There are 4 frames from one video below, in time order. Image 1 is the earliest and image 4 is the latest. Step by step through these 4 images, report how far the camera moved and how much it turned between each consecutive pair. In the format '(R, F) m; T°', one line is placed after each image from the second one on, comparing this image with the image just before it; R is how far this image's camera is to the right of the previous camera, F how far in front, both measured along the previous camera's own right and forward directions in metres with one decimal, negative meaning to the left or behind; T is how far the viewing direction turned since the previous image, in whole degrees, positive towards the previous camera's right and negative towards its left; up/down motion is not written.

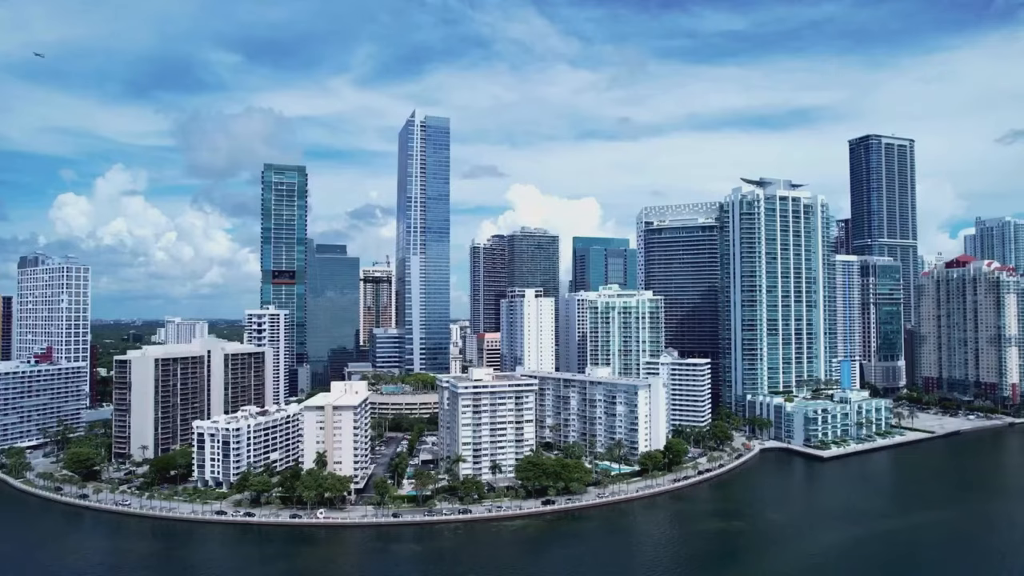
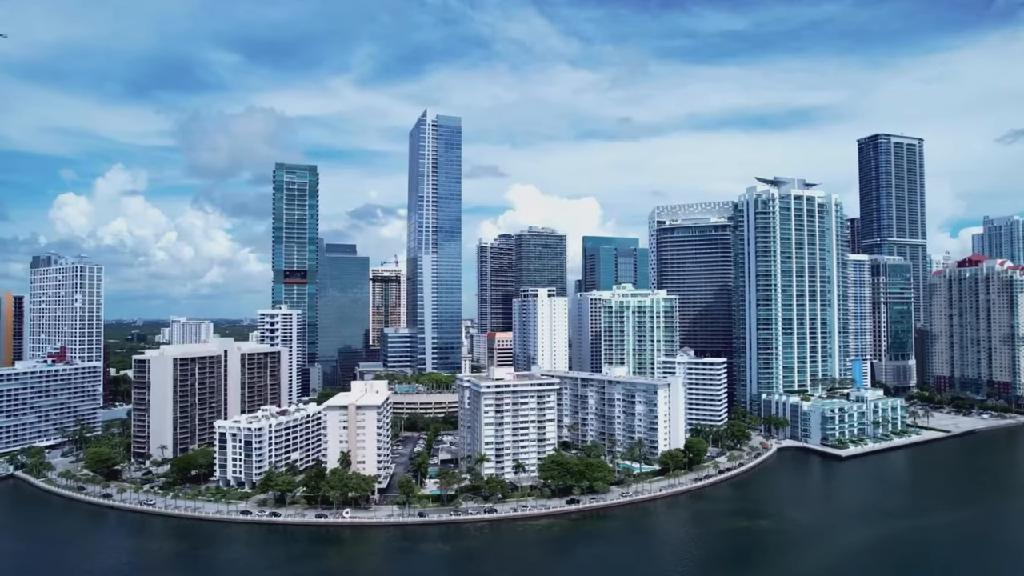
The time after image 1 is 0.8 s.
(-1.9, 0.0) m; 0°
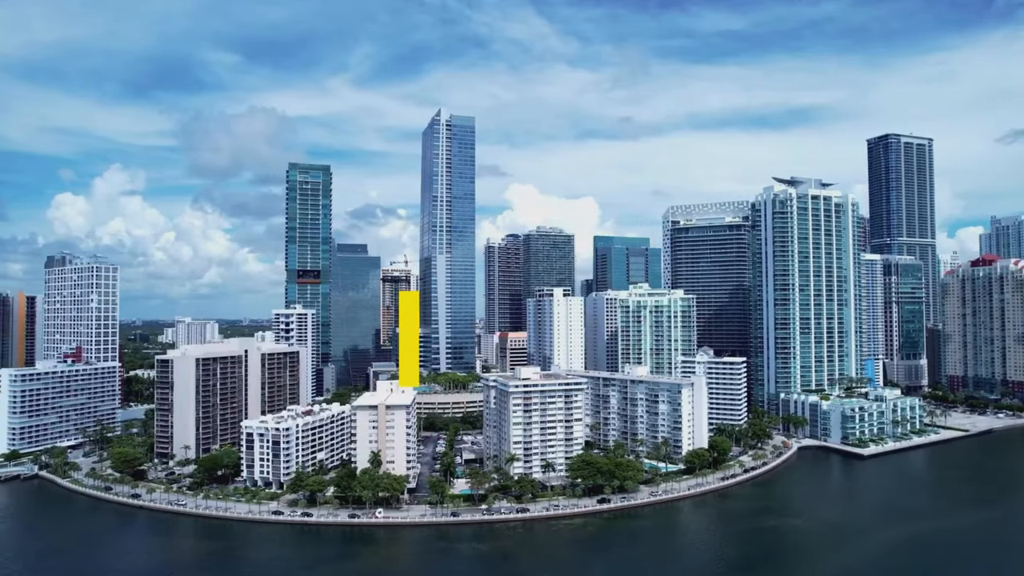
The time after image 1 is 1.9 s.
(-2.5, 0.0) m; 0°
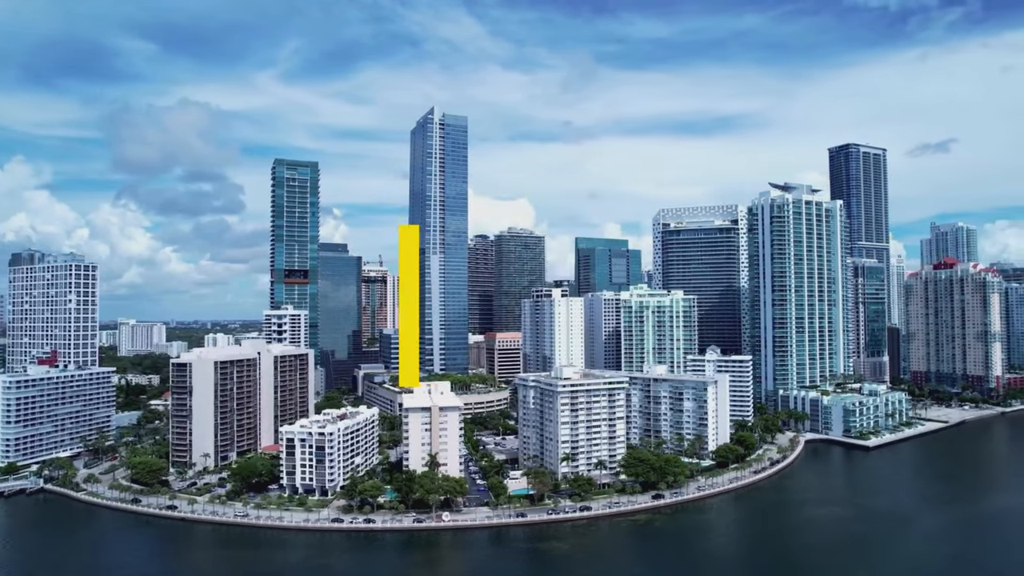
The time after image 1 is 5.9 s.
(-9.7, +0.4) m; +6°
